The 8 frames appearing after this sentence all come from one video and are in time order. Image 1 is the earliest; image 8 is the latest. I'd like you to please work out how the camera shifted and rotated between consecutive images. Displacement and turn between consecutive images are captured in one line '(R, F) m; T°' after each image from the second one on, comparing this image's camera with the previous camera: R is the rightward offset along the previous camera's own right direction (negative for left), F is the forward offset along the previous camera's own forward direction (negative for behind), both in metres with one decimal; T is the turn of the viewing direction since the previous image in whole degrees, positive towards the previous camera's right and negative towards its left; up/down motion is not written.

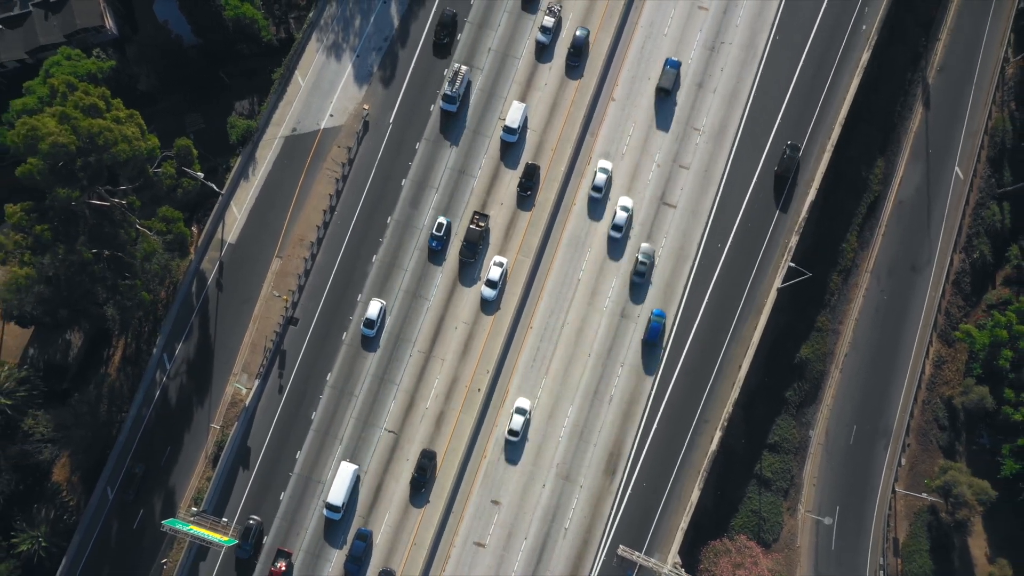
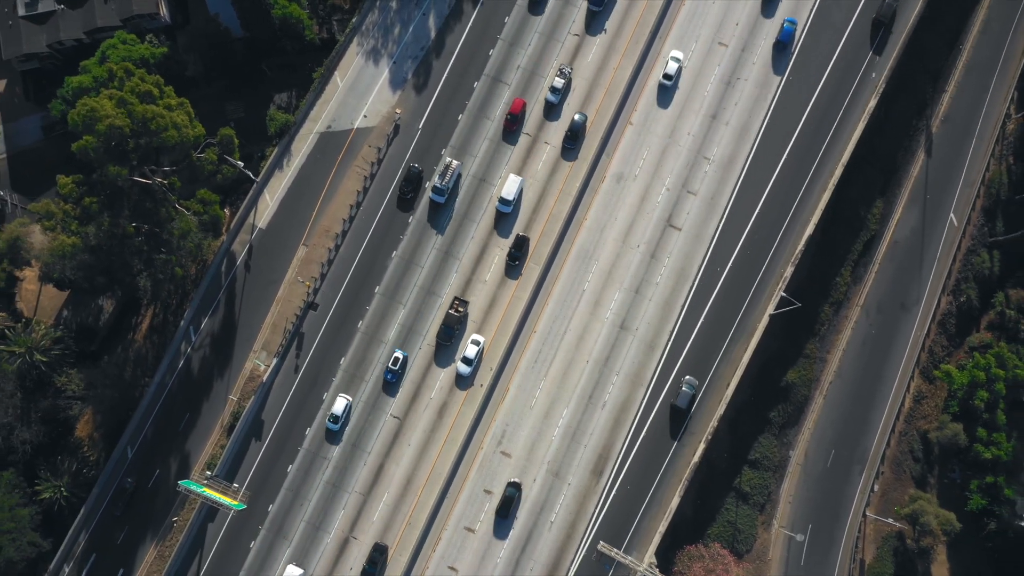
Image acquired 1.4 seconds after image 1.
(-0.3, -3.8) m; -1°
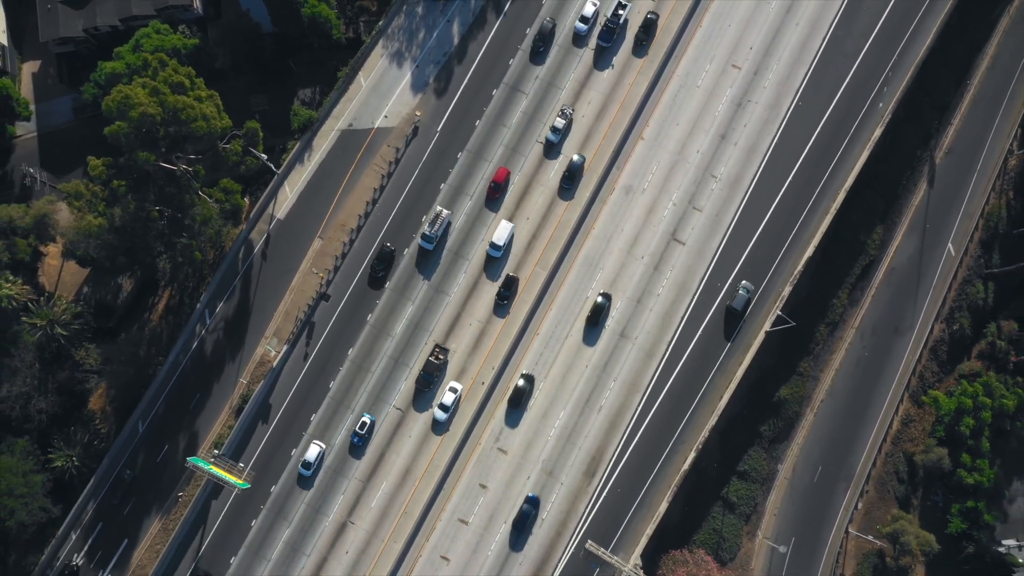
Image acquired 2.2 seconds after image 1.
(-0.2, -2.1) m; 0°
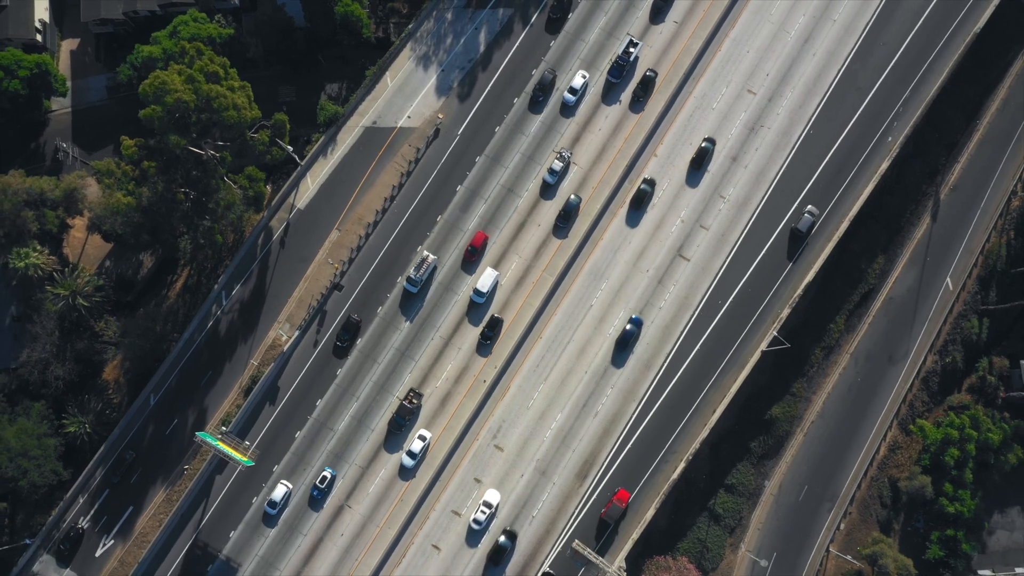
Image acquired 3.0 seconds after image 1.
(-0.3, -2.1) m; 0°
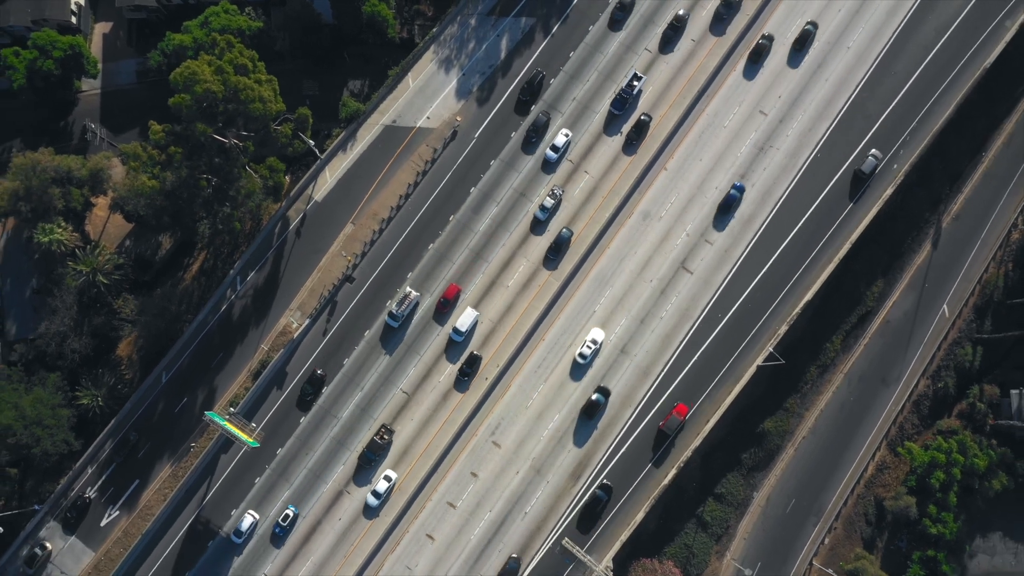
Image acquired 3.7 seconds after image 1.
(-0.3, -1.9) m; 0°
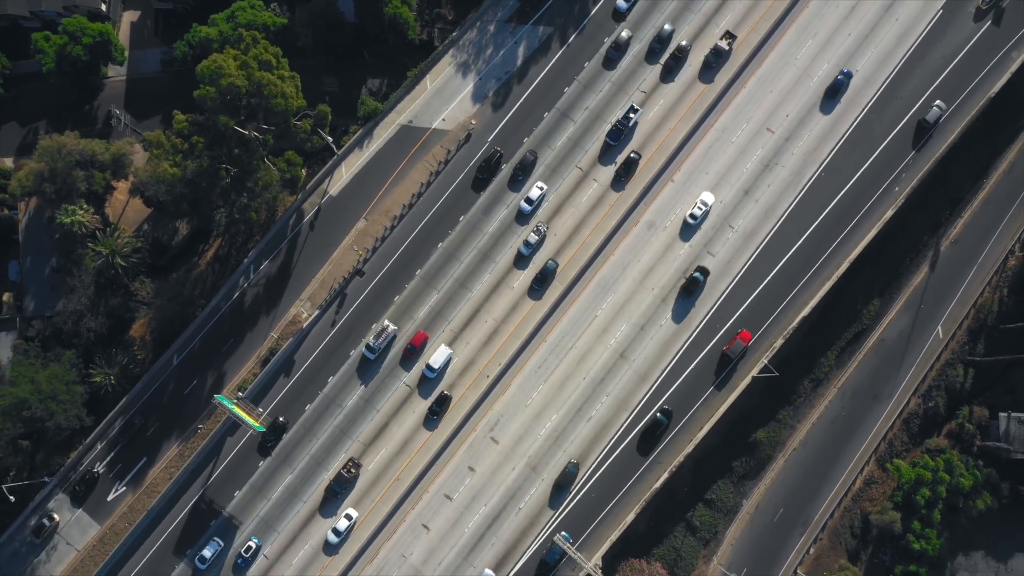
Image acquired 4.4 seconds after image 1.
(-0.2, -1.9) m; 0°
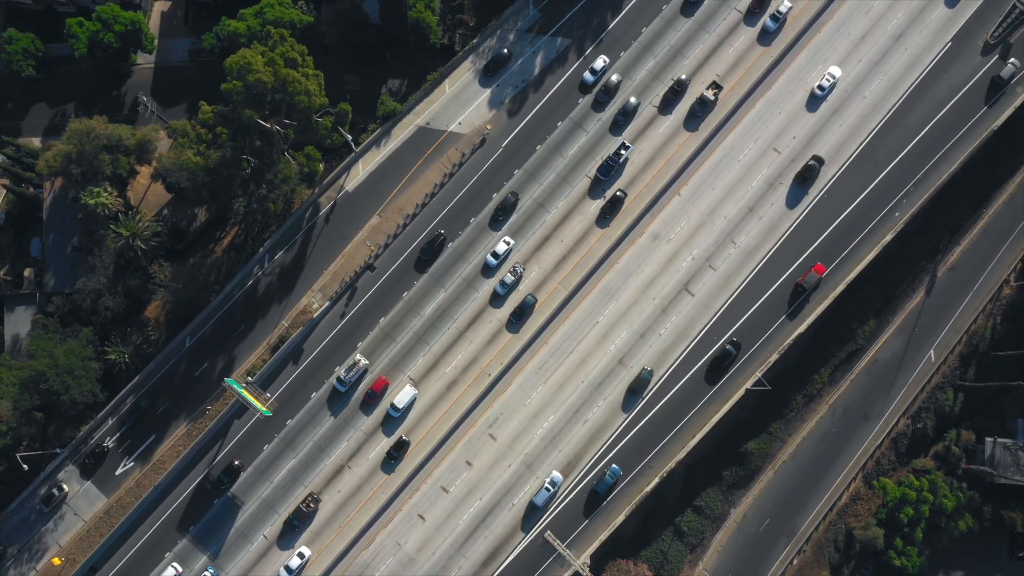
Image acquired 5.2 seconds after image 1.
(-0.2, -2.1) m; 0°
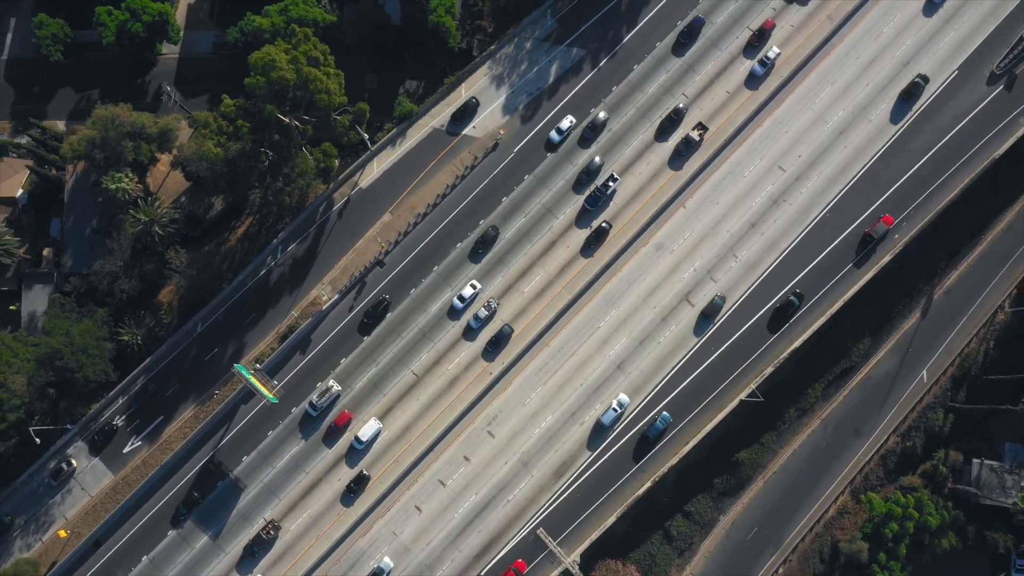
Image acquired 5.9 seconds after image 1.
(-0.2, -1.9) m; 0°
